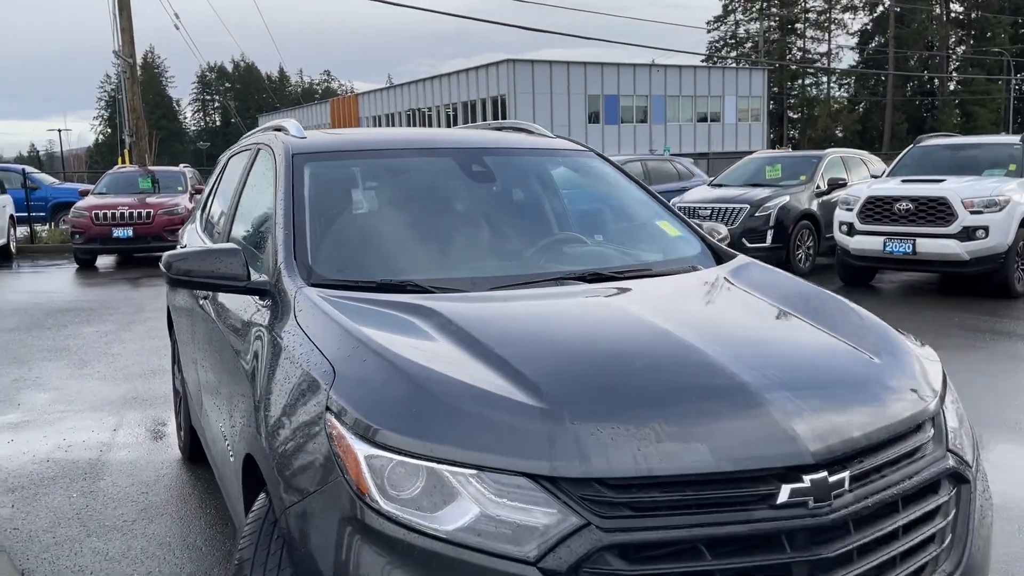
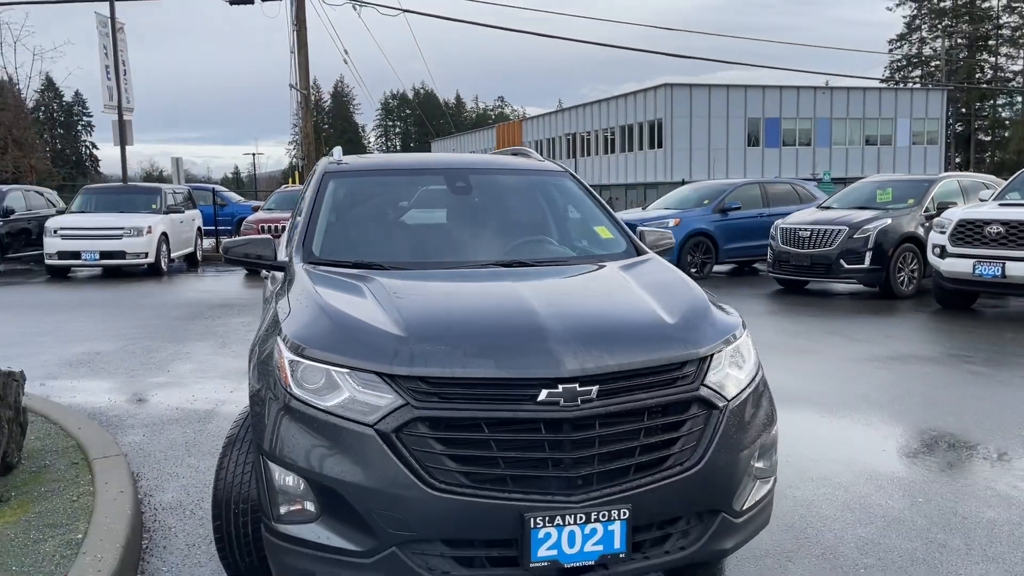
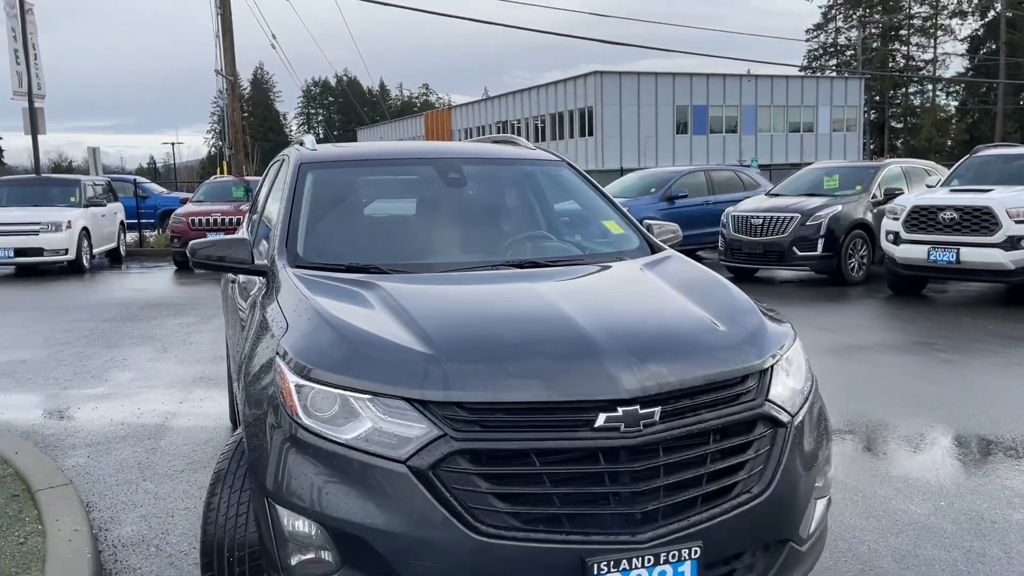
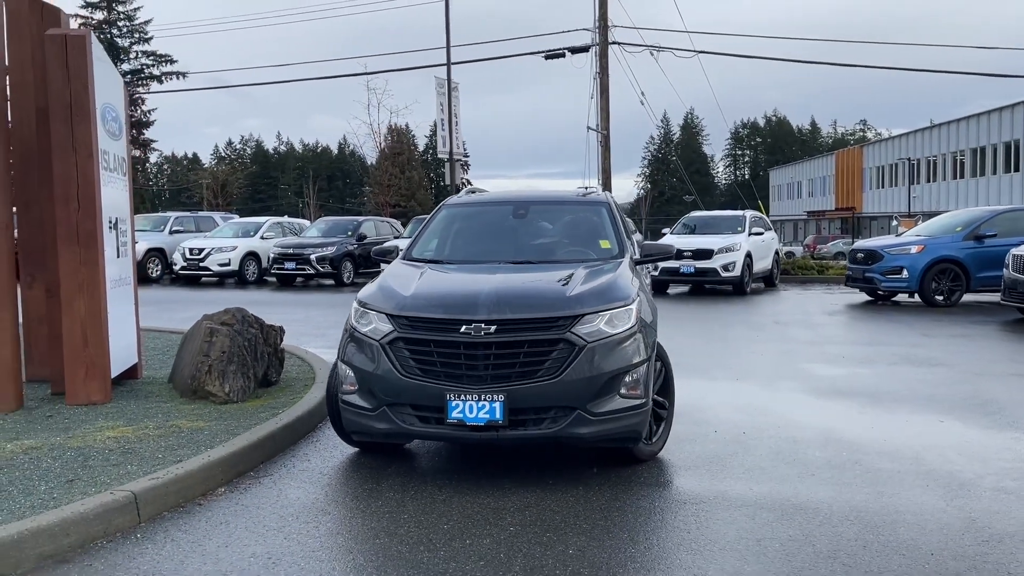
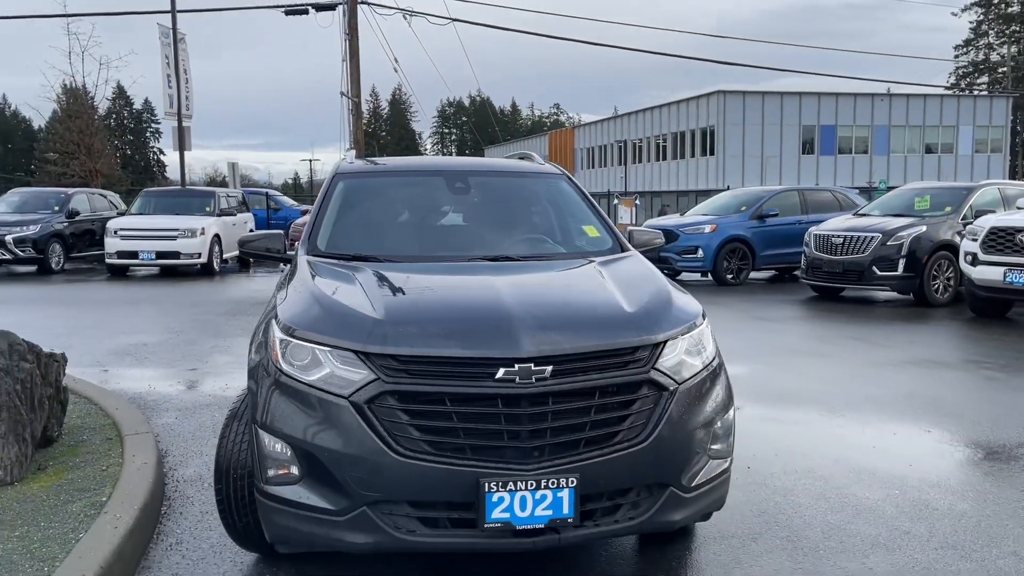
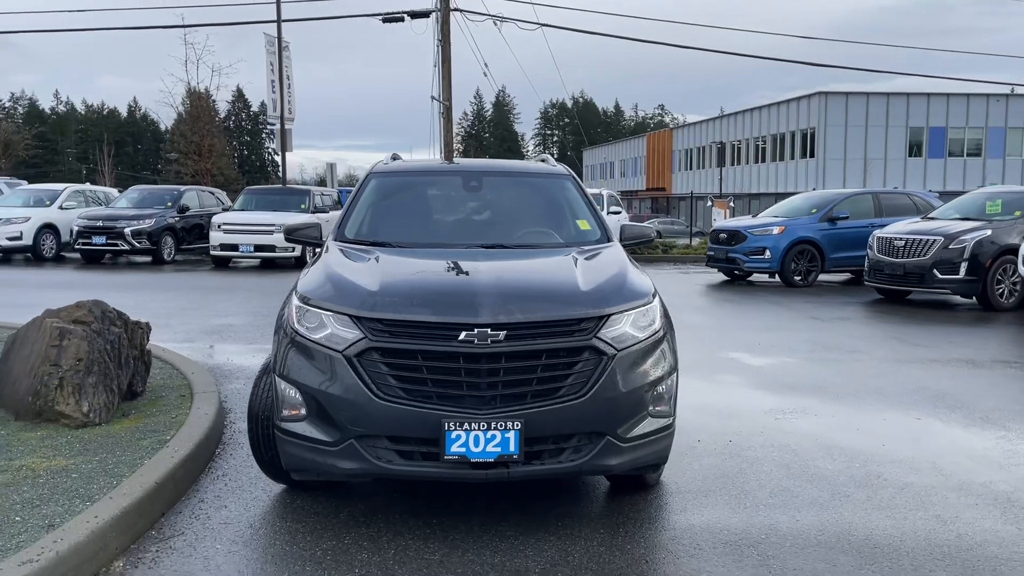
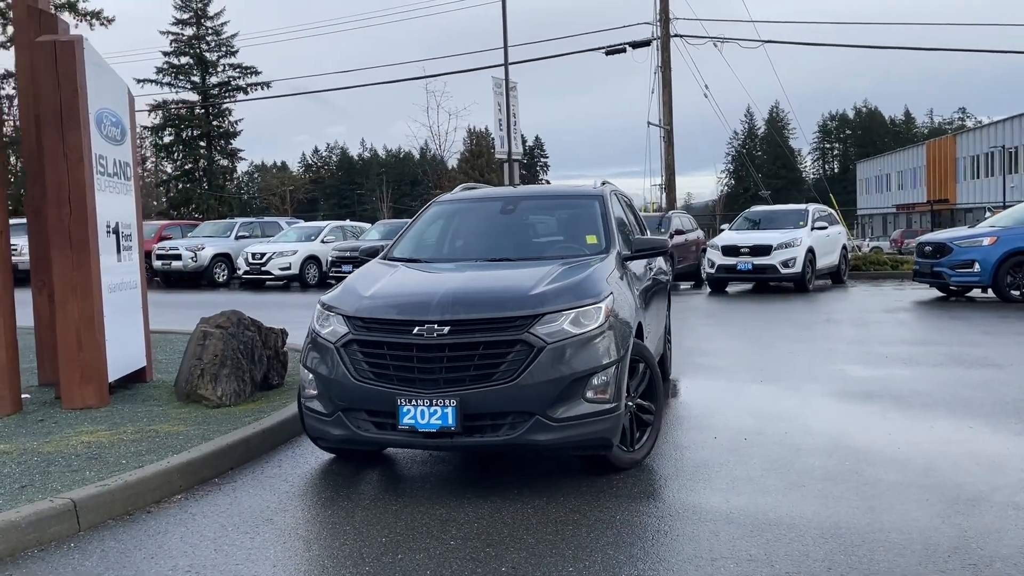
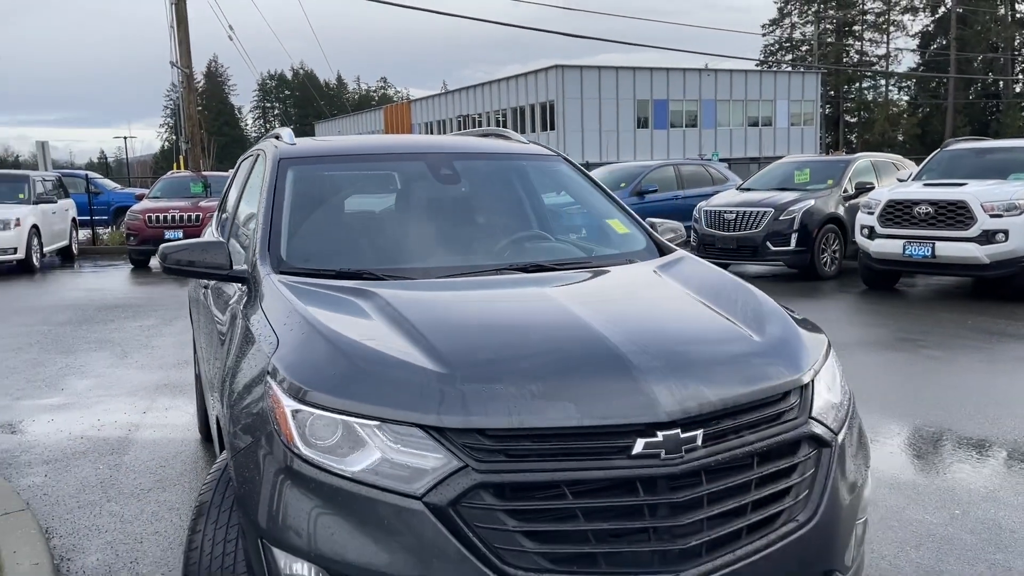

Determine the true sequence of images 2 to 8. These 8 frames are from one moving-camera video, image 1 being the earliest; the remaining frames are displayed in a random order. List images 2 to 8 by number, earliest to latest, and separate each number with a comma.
8, 3, 2, 5, 6, 4, 7
